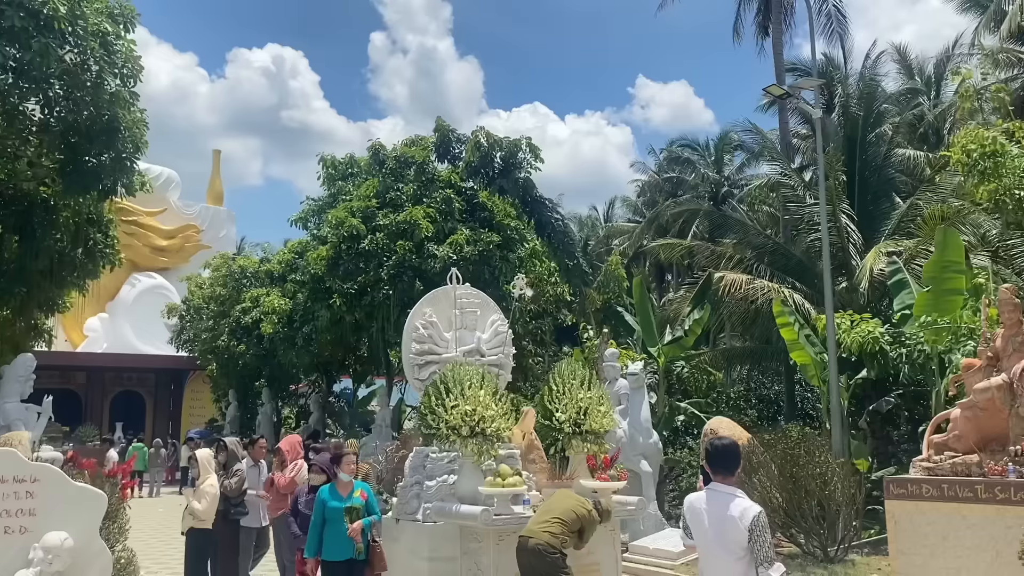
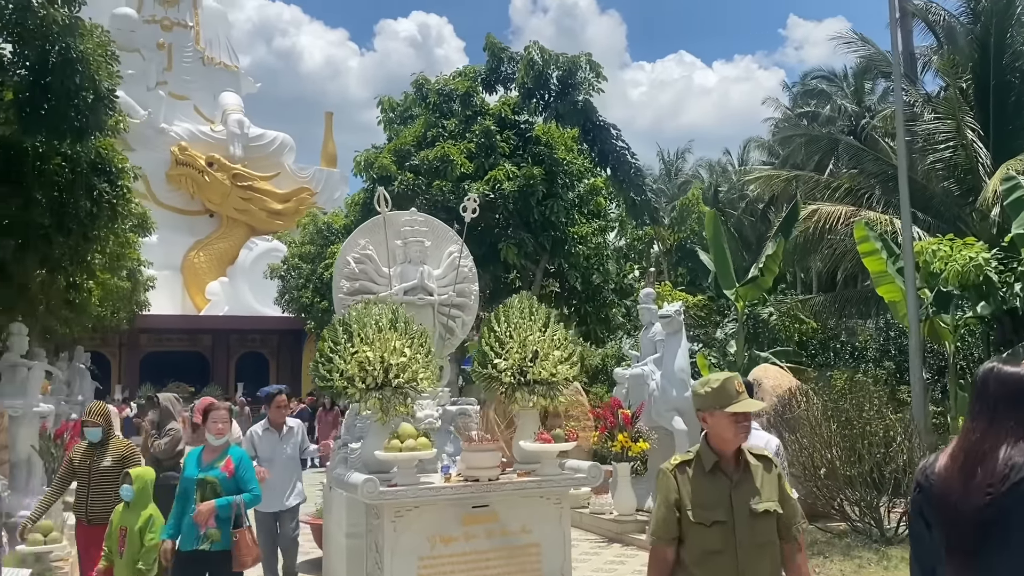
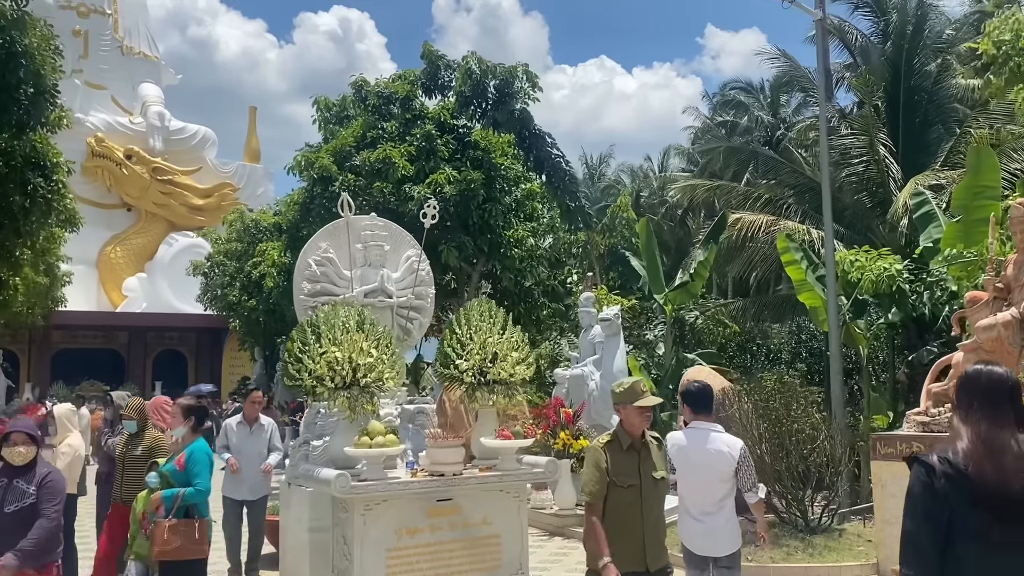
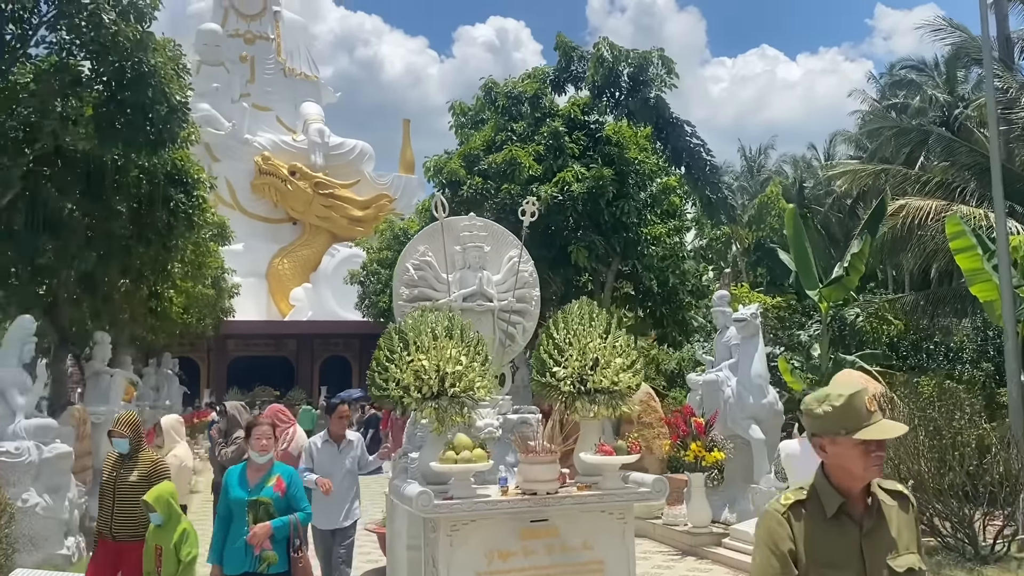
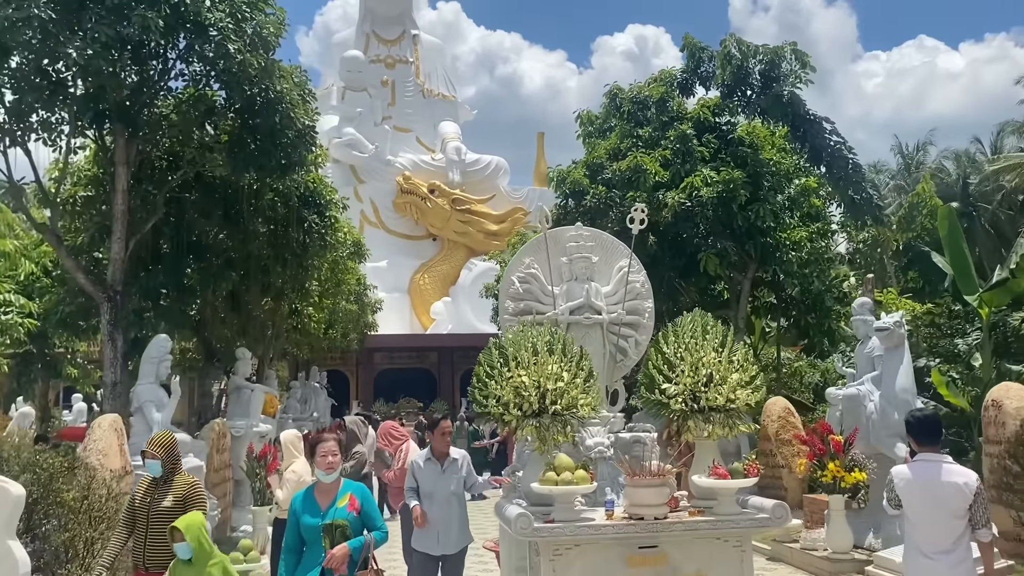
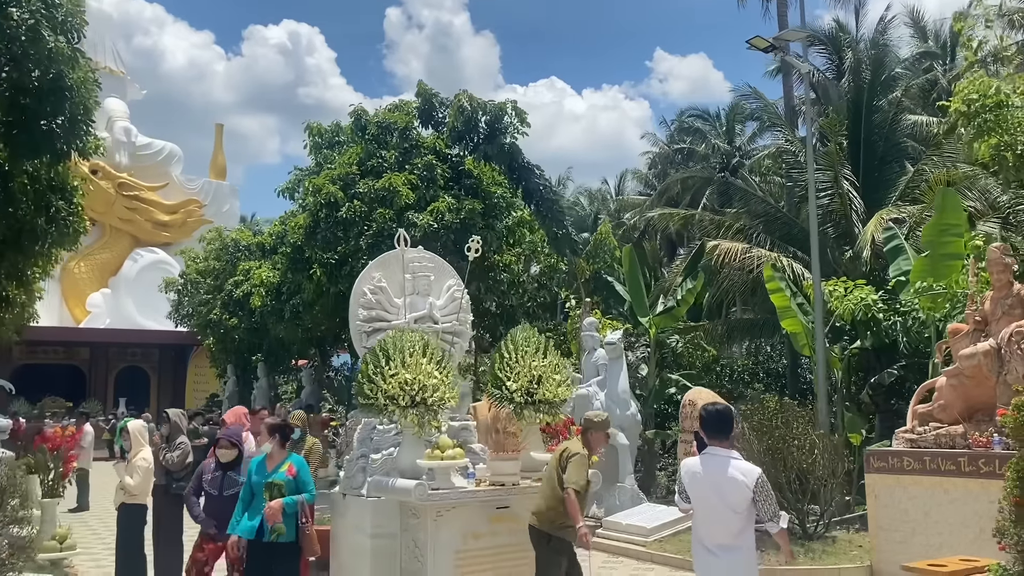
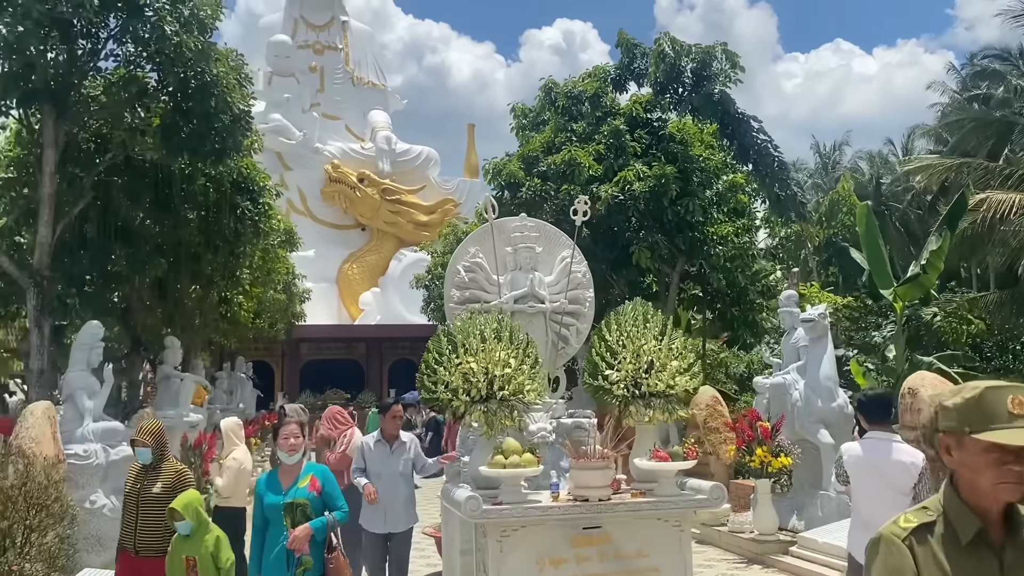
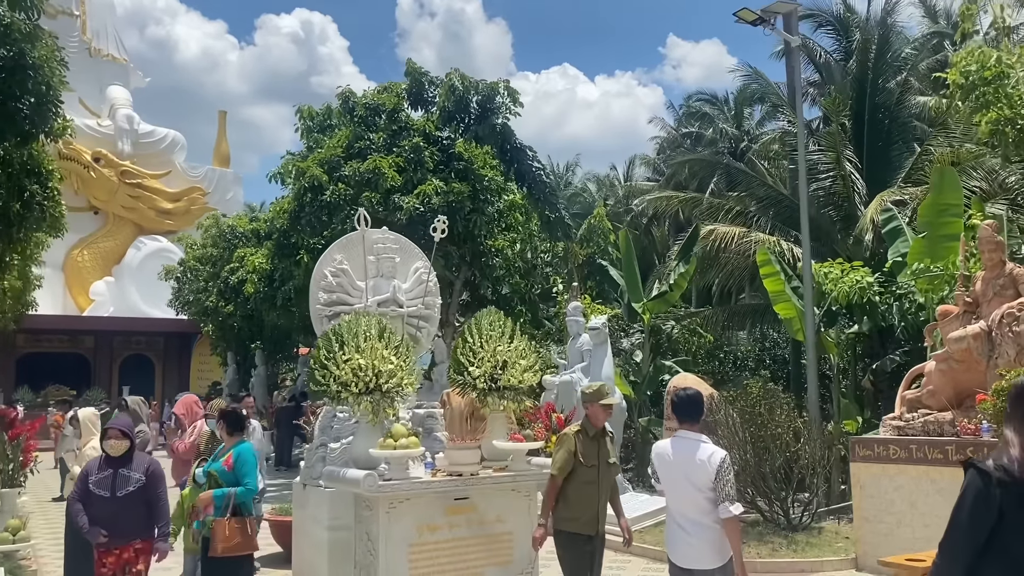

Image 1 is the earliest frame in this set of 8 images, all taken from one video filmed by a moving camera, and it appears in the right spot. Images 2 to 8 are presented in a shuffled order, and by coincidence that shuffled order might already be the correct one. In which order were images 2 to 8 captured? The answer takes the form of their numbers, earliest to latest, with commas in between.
6, 8, 3, 2, 4, 7, 5
